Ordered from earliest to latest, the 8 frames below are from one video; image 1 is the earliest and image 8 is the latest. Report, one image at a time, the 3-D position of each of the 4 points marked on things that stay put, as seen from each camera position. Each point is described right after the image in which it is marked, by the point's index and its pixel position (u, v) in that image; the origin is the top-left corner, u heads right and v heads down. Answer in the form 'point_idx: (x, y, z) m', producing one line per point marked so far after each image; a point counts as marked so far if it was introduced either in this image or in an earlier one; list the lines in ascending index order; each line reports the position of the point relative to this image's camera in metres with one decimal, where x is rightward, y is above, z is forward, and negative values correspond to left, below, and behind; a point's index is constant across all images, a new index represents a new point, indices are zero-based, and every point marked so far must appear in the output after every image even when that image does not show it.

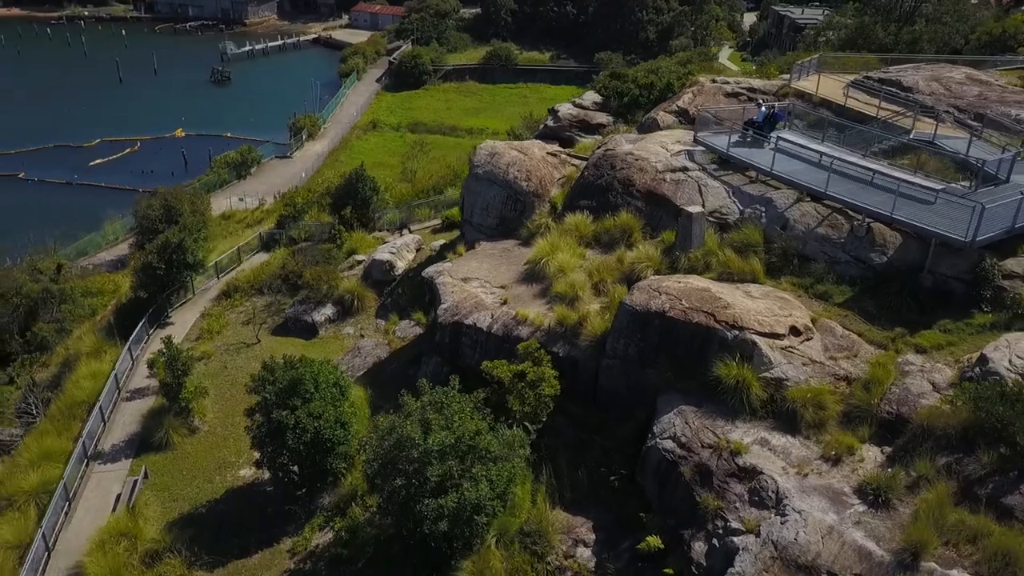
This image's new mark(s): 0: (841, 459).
0: (+4.9, -2.5, +10.7) m
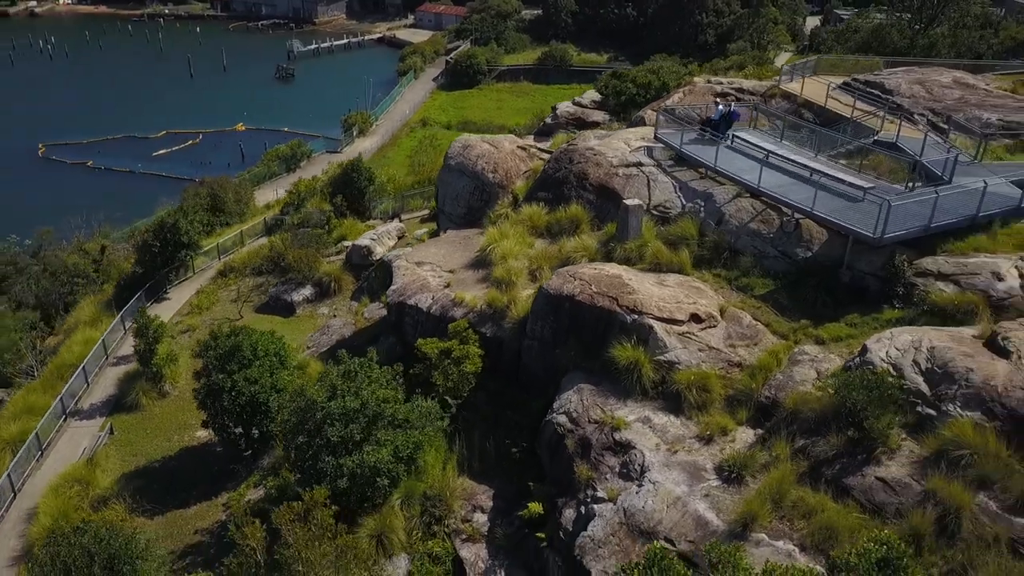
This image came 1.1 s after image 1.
0: (+3.1, -2.3, +11.2) m
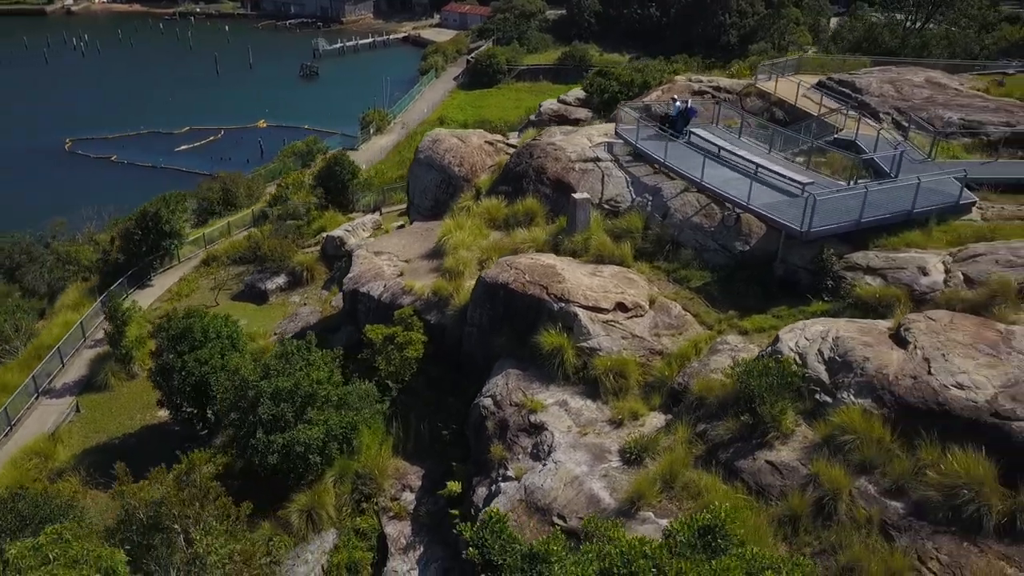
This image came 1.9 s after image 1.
0: (+1.8, -2.1, +11.5) m
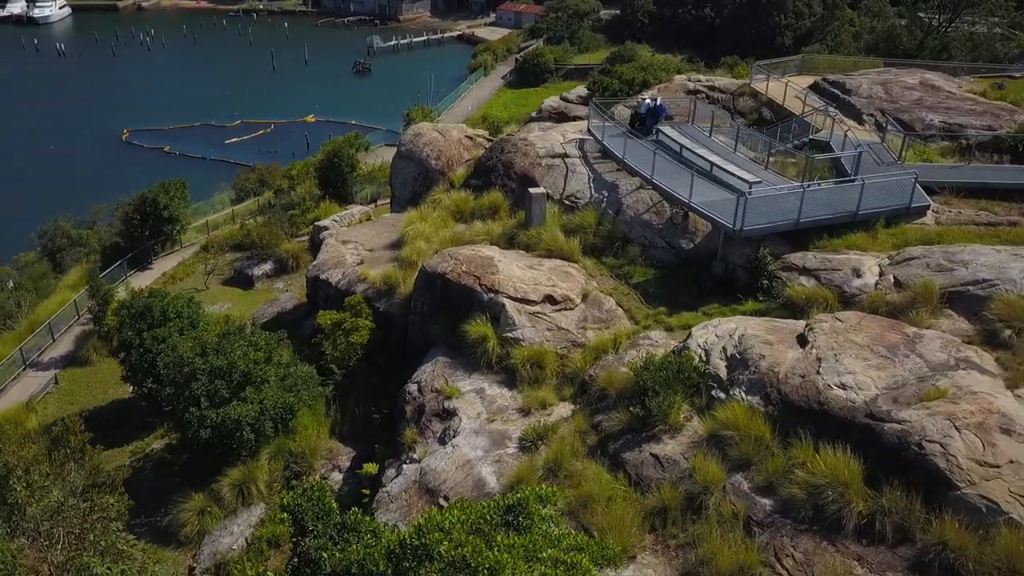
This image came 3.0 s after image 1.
0: (+0.3, -2.0, +11.7) m
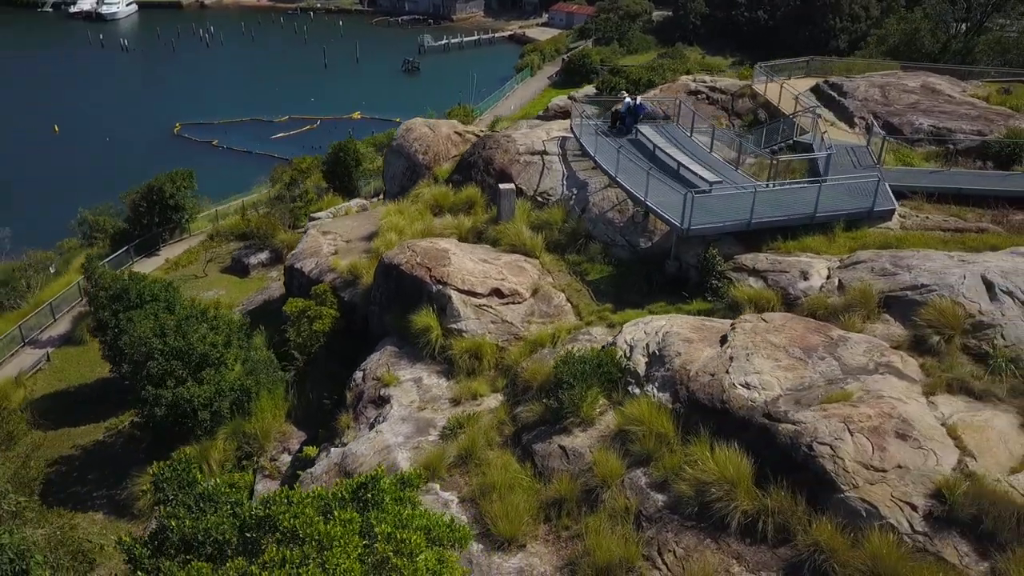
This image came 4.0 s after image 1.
0: (-0.8, -1.9, +11.8) m
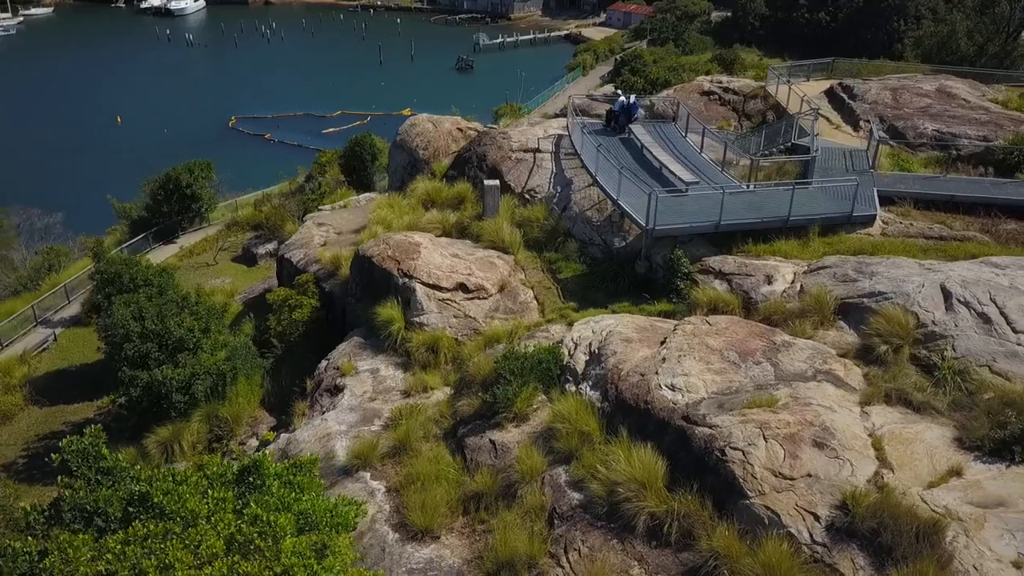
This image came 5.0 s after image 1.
0: (-1.6, -1.7, +12.0) m
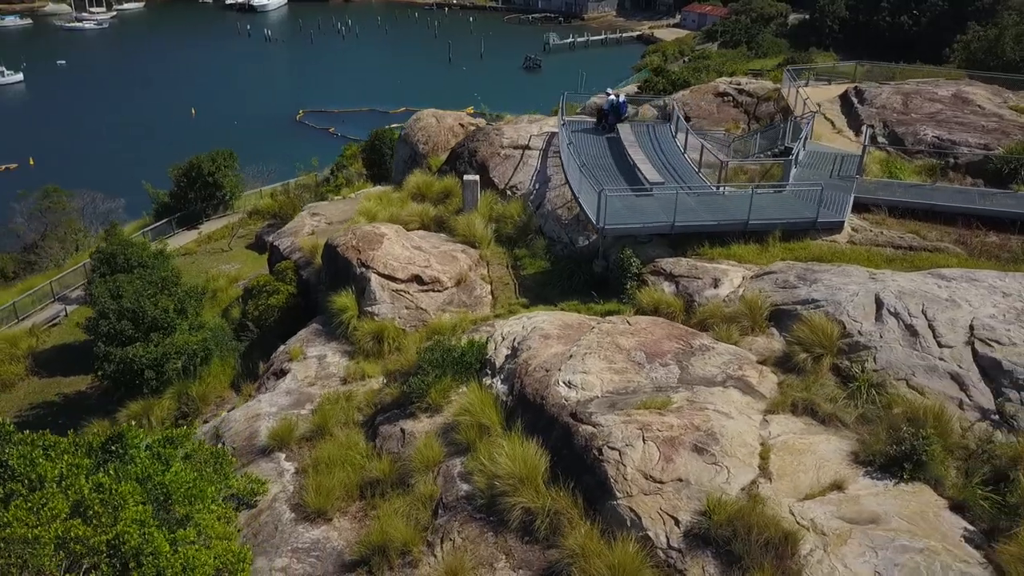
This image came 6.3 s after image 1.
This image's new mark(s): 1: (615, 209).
0: (-2.7, -1.6, +12.2) m
1: (+2.1, +1.4, +13.3) m
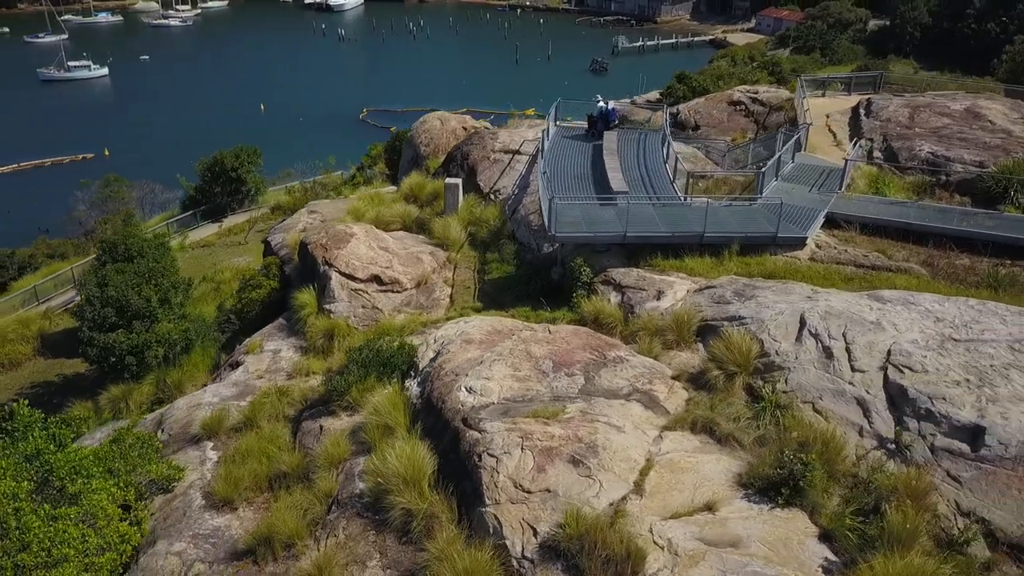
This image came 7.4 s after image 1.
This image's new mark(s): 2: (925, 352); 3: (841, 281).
0: (-3.7, -1.5, +12.5) m
1: (+1.2, +1.3, +13.2) m
2: (+5.1, -0.8, +8.9) m
3: (+5.5, +0.1, +12.1) m
